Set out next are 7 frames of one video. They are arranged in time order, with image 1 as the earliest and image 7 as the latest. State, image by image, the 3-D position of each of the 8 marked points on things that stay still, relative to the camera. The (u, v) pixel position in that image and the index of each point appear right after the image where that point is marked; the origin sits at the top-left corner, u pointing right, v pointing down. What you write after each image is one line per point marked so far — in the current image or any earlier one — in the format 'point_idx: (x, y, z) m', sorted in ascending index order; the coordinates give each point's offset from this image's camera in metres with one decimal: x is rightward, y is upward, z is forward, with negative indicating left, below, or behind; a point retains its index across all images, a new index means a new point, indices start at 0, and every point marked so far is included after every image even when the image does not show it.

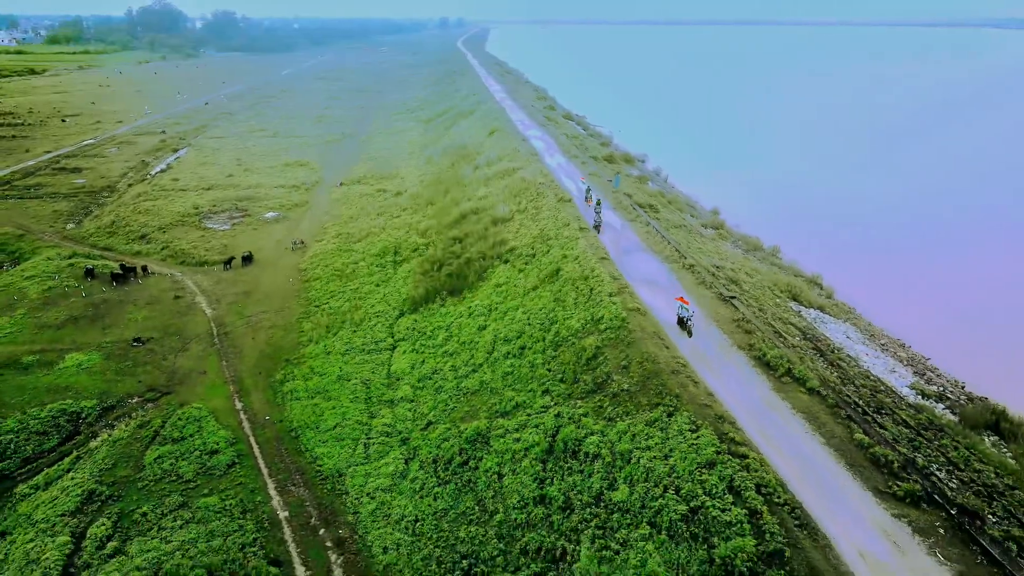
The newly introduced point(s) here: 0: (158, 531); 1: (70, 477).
0: (-6.5, -4.4, +13.1) m
1: (-9.4, -4.0, +15.4) m
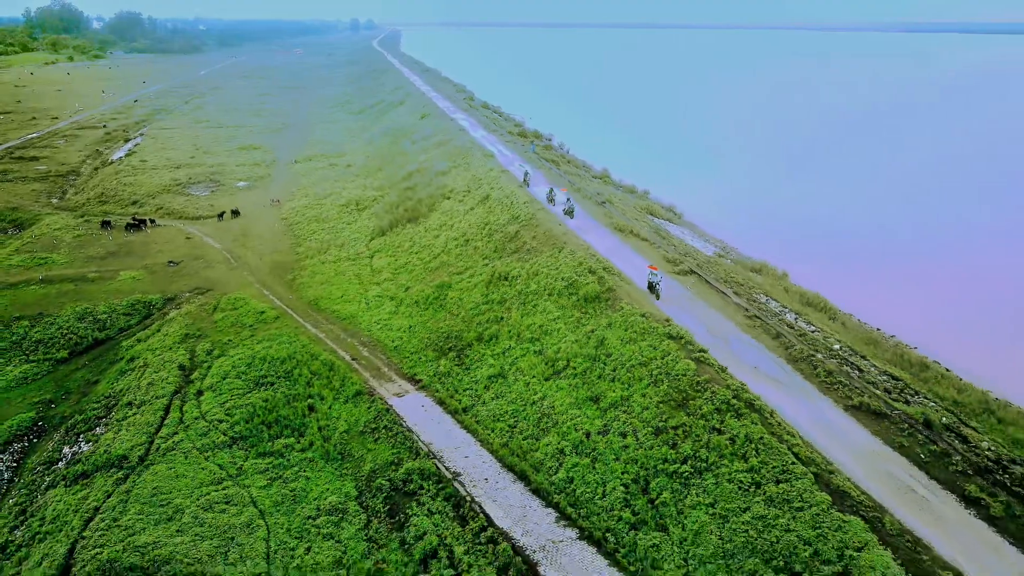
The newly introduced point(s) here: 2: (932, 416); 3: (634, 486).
0: (-7.7, -1.7, +20.6) m
1: (-10.9, -1.3, +22.5) m
2: (+7.2, -2.2, +12.4) m
3: (+1.9, -3.1, +11.5) m
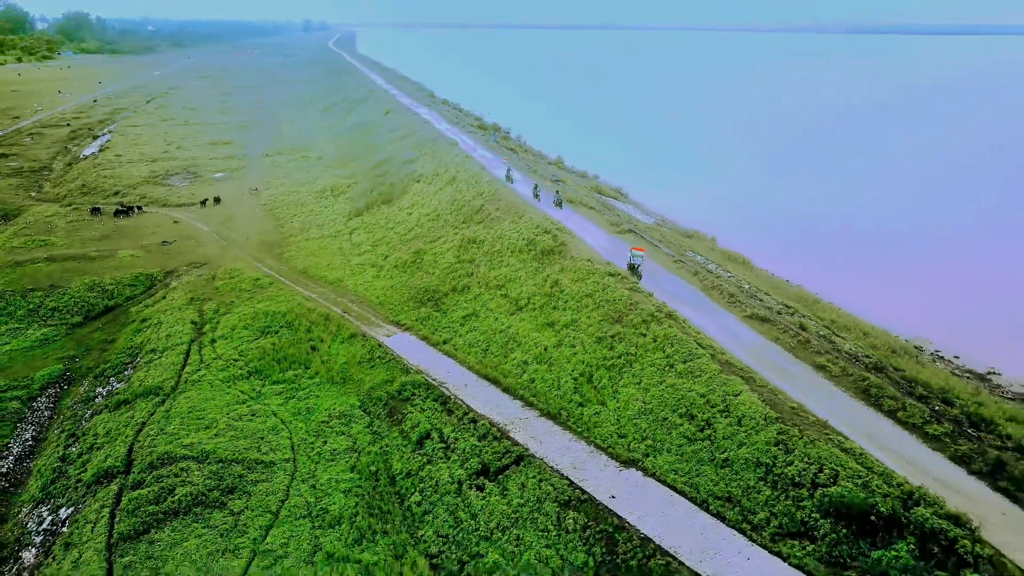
0: (-8.7, -0.6, +23.6) m
1: (-12.0, -0.3, +25.3) m
2: (+6.6, -0.8, +16.2) m
3: (+1.4, -1.8, +15.0) m
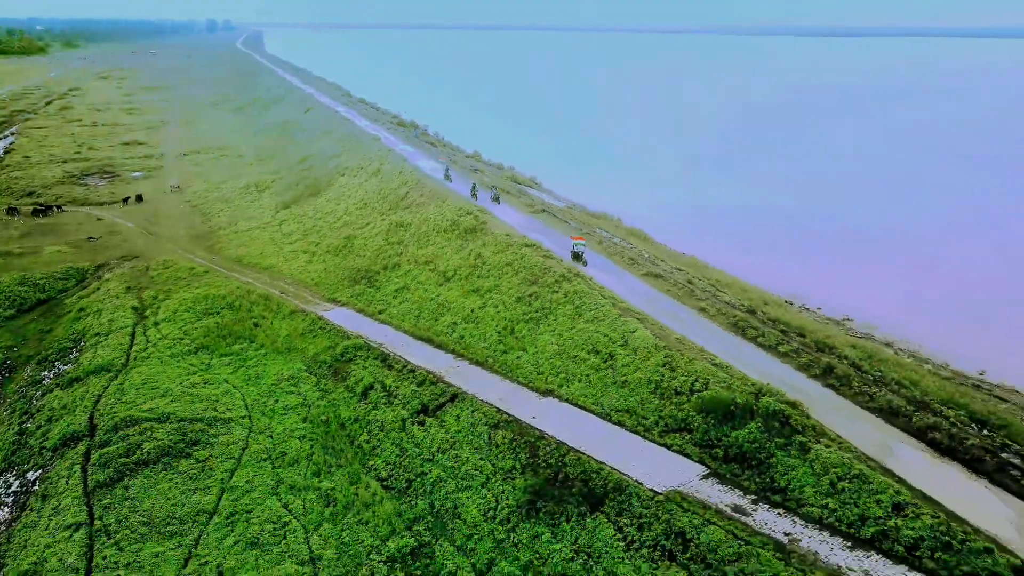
0: (-11.2, -0.1, +24.7) m
1: (-14.7, 0.0, +26.1) m
2: (+4.8, +0.2, +19.1) m
3: (-0.2, -1.0, +17.3) m
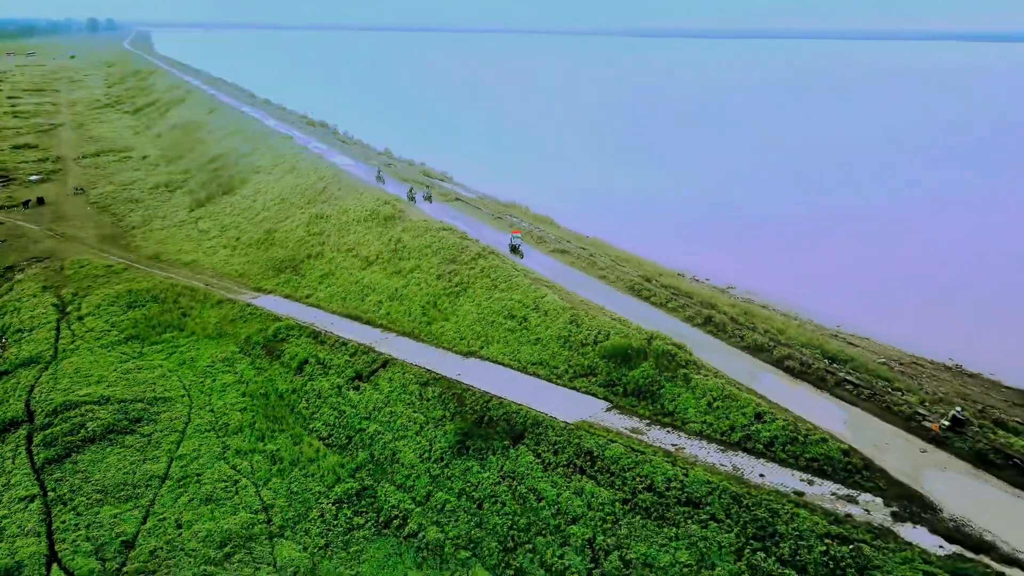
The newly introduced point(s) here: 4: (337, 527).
0: (-14.1, 0.0, +25.0) m
1: (-17.7, 0.0, +25.9) m
2: (+2.5, +1.0, +21.3) m
3: (-2.2, -0.4, +19.0) m
4: (-3.1, -4.2, +12.8) m
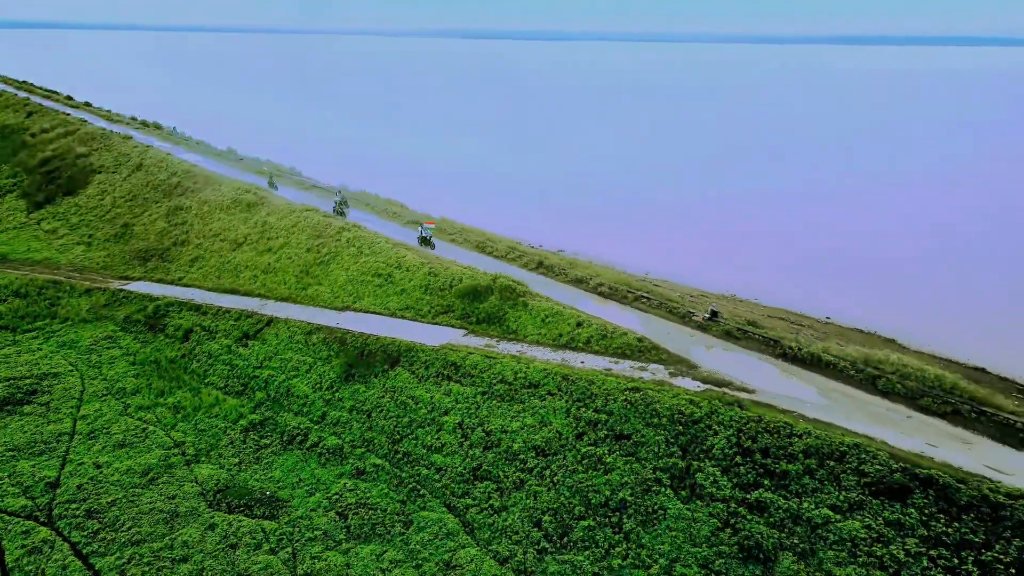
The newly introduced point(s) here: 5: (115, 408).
0: (-19.1, 0.0, +24.8) m
1: (-22.8, -0.3, +24.9) m
2: (-2.3, +2.1, +24.7) m
3: (-6.2, +0.4, +21.4) m
4: (-5.5, -3.4, +15.2) m
5: (-9.4, -2.8, +17.1) m
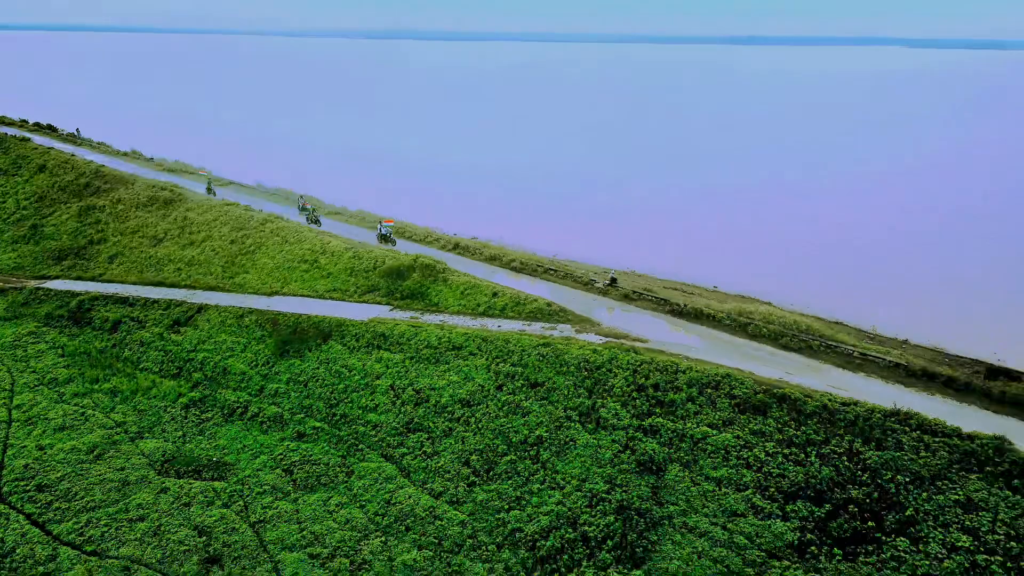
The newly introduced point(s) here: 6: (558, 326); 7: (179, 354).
0: (-21.9, -0.2, +24.0) m
1: (-25.6, -0.6, +23.8) m
2: (-5.3, +2.6, +25.9) m
3: (-8.8, +0.7, +22.2) m
4: (-7.2, -3.0, +16.2) m
5: (-11.3, -2.6, +17.6) m
6: (+1.1, -0.9, +16.7) m
7: (-8.5, -1.7, +18.5) m
